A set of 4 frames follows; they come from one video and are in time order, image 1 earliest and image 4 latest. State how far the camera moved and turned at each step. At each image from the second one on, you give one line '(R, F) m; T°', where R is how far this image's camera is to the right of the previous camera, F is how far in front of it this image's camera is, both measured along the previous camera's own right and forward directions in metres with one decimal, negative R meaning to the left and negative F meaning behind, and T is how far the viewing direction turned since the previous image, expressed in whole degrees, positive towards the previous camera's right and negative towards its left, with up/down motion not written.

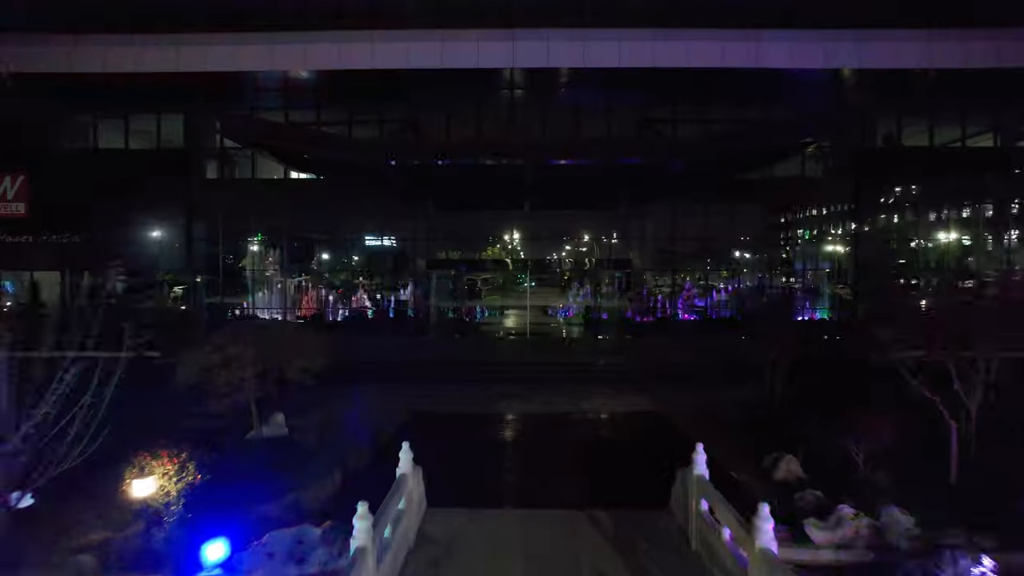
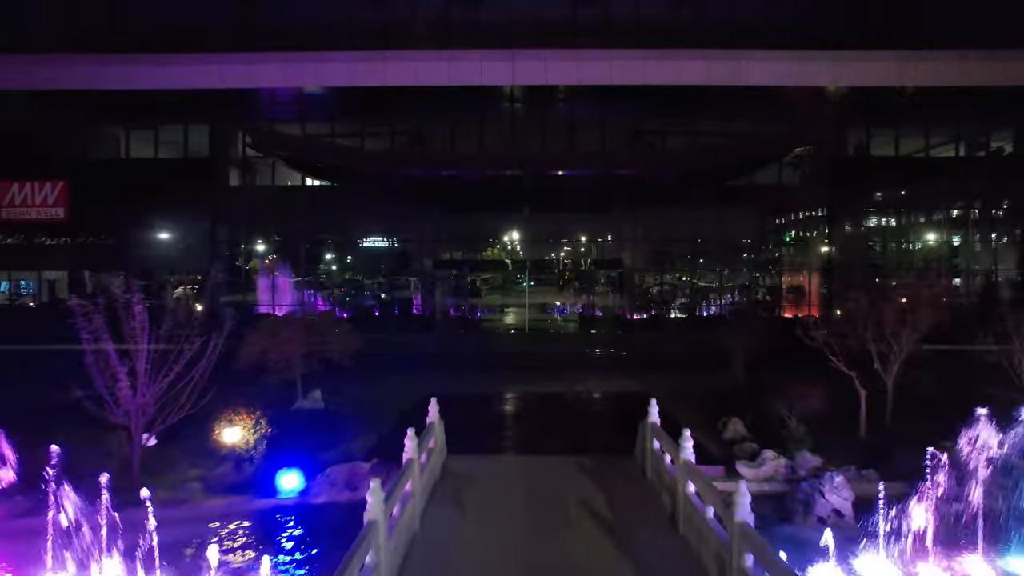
(0.0, -2.1) m; 0°
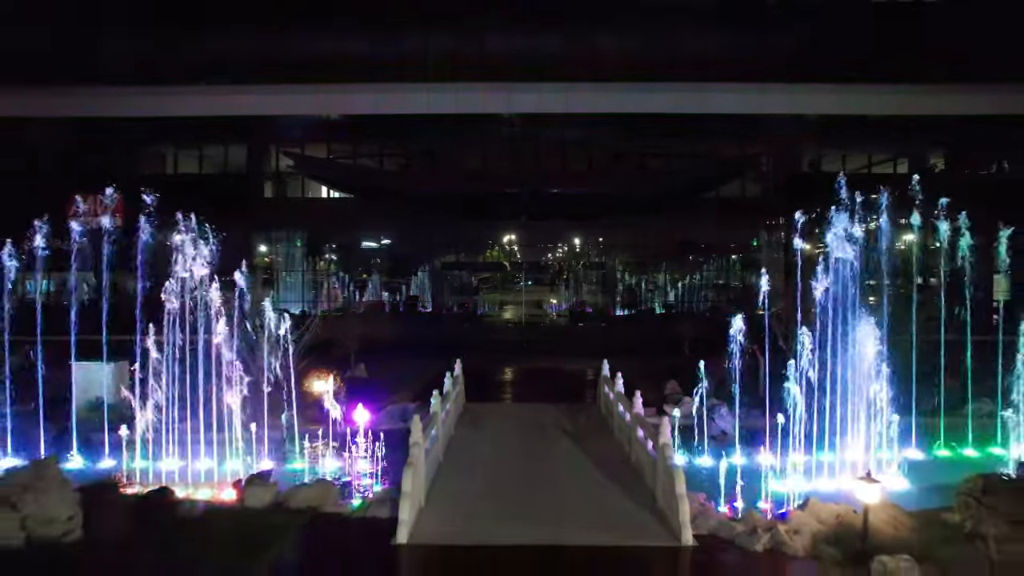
(0.0, -4.0) m; 0°
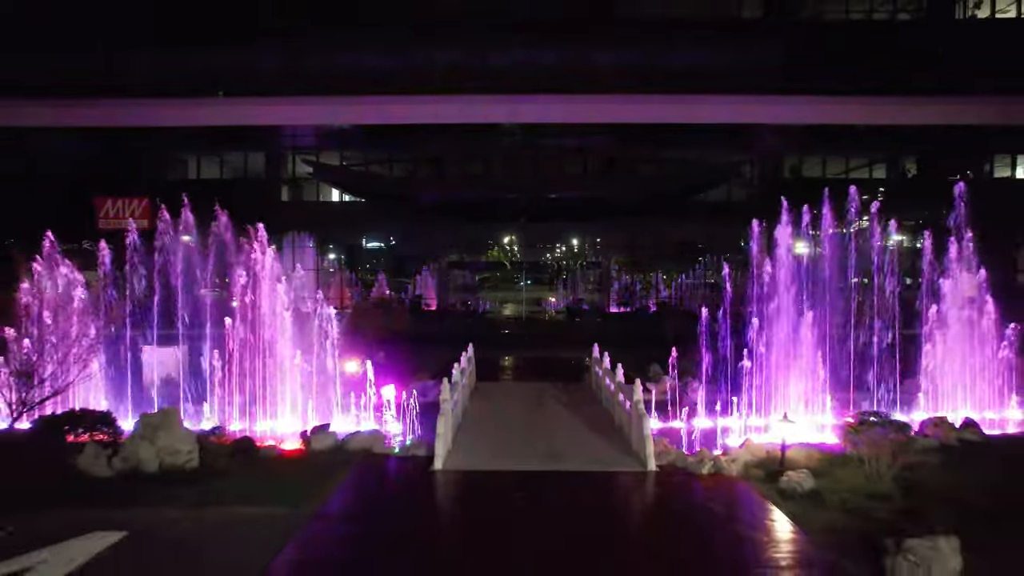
(-0.1, -2.1) m; 0°
